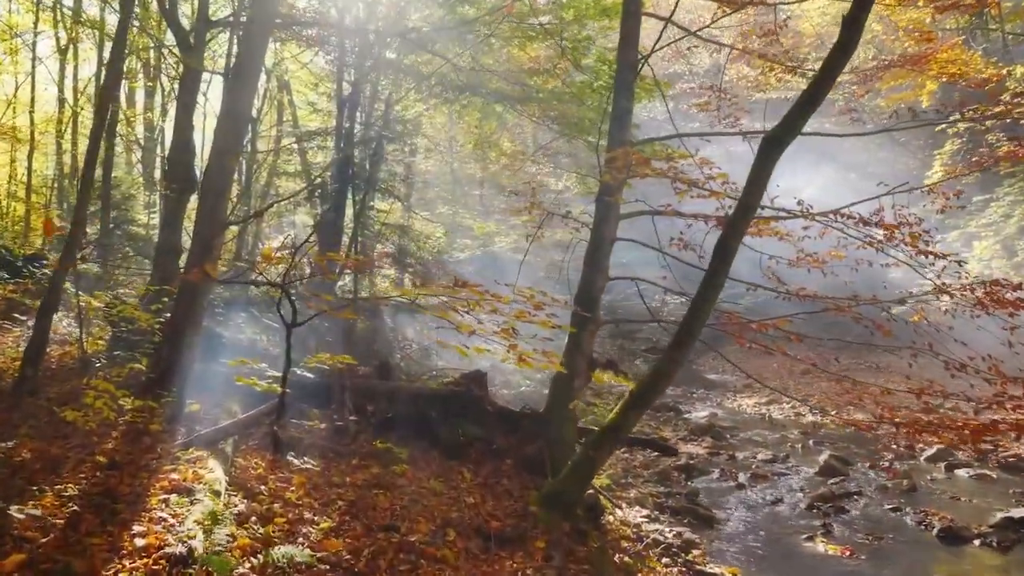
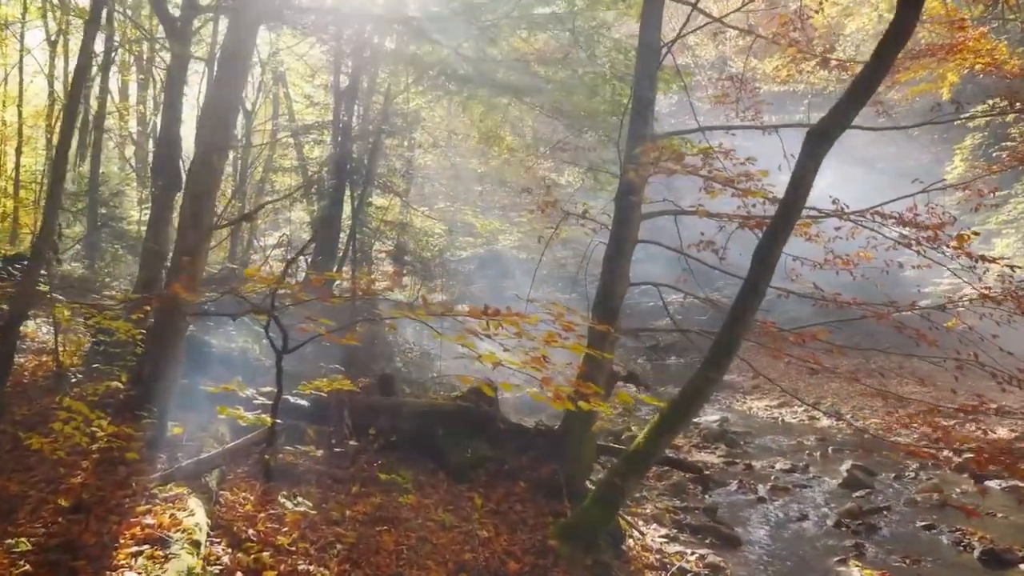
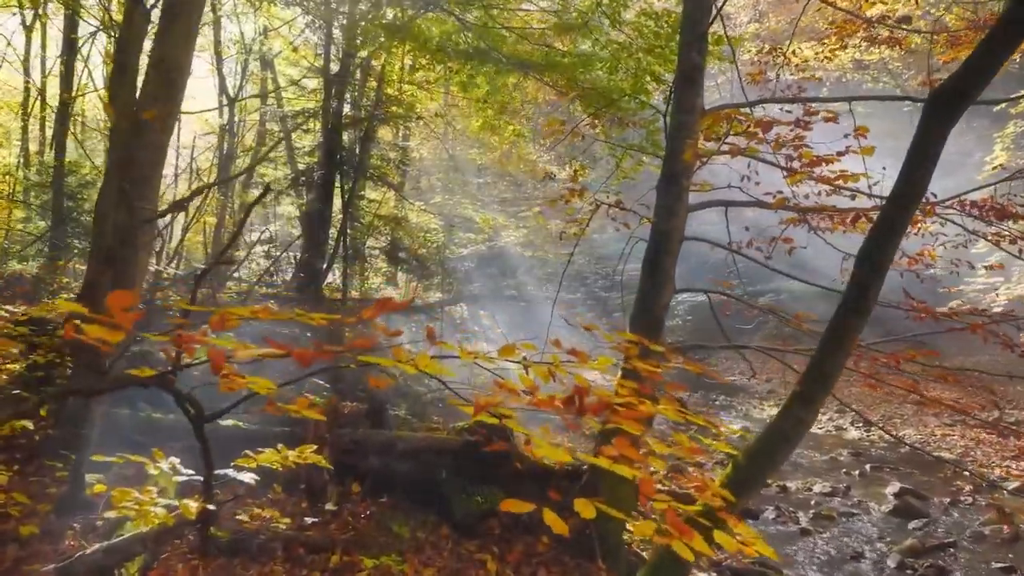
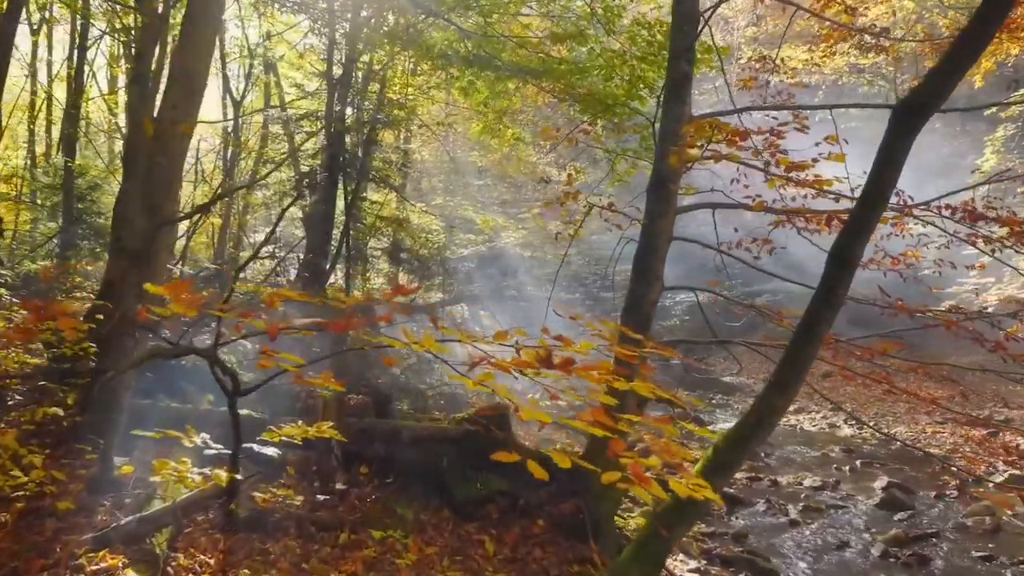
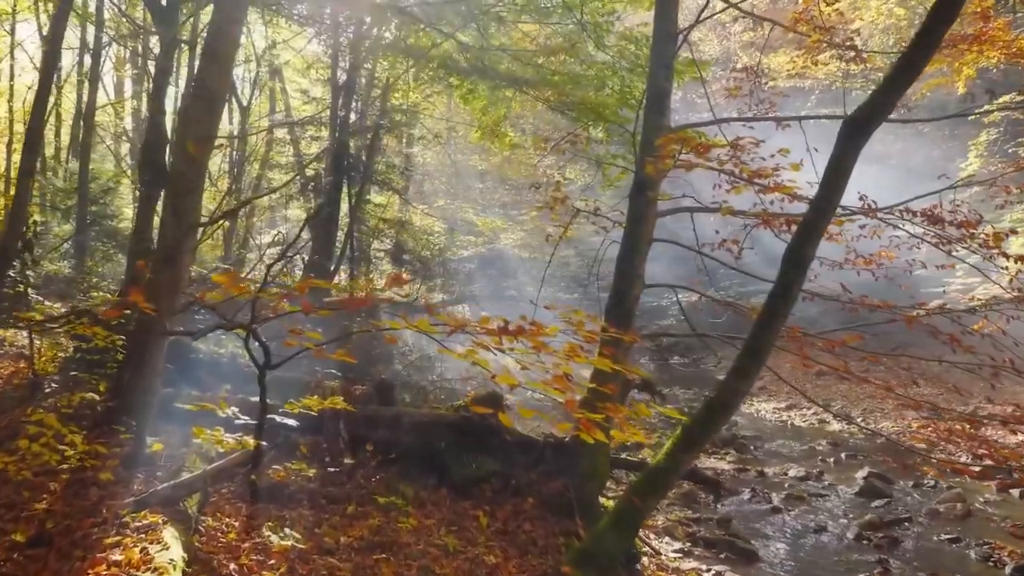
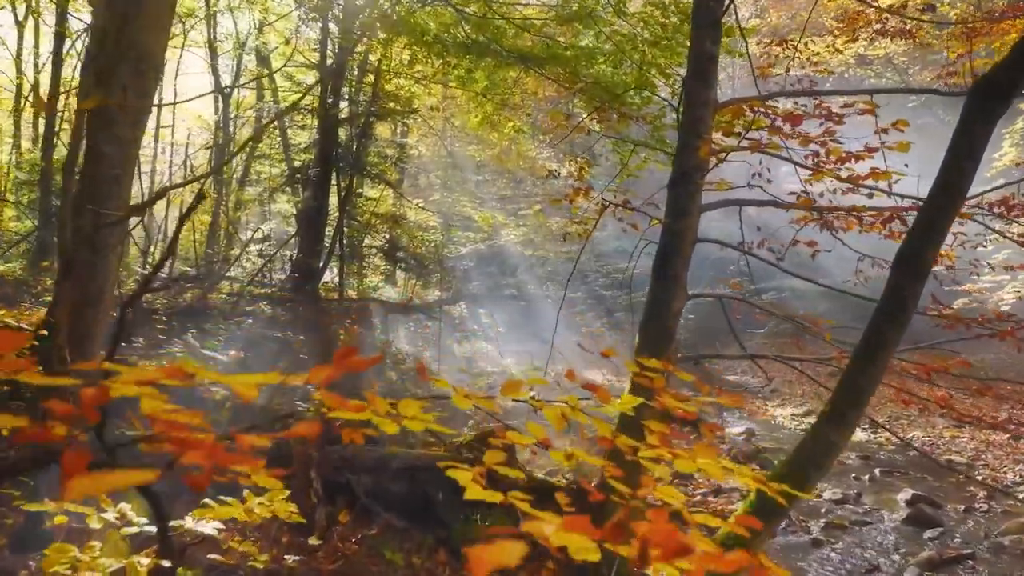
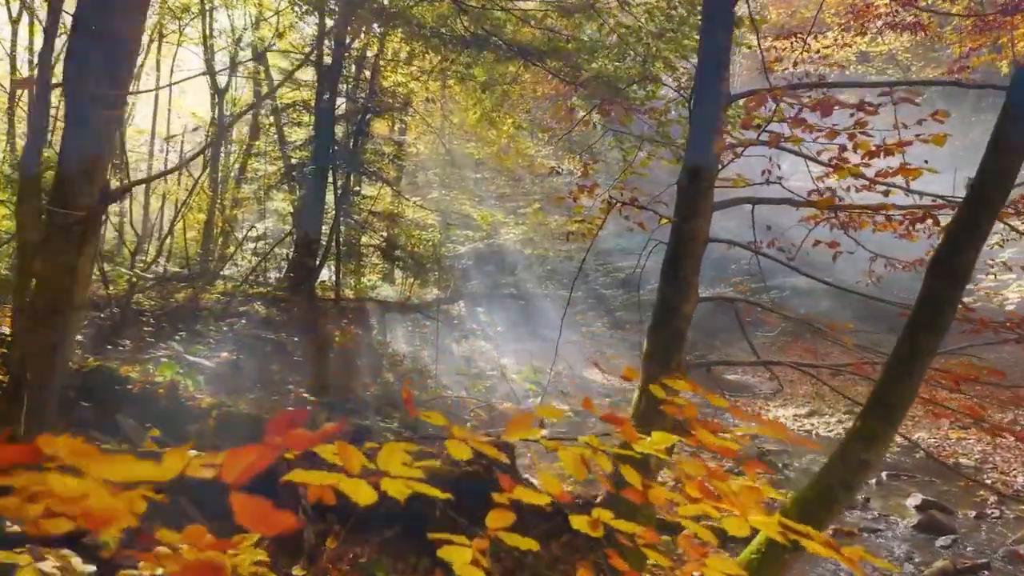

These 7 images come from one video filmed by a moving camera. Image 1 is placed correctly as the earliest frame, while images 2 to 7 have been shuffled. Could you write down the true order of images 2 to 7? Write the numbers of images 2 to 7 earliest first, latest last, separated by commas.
2, 5, 4, 3, 6, 7
